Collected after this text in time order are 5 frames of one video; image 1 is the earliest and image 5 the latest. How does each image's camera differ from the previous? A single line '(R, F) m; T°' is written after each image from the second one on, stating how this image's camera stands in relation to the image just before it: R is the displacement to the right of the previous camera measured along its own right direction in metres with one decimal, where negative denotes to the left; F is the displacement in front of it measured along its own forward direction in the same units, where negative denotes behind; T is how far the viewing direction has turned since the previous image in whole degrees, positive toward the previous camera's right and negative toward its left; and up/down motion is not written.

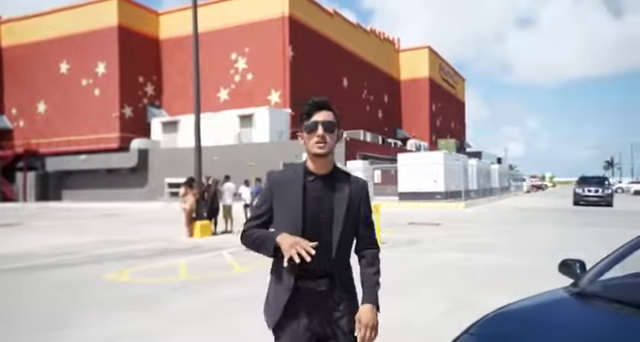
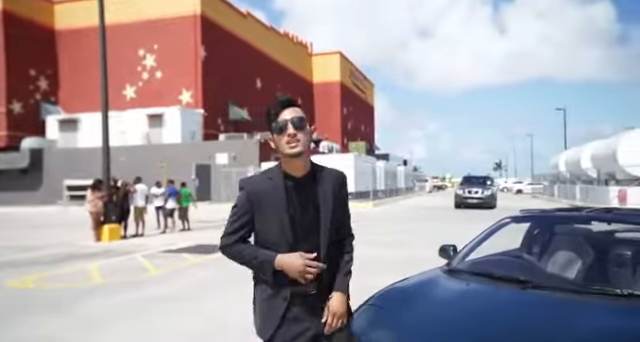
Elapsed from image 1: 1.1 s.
(-0.2, -0.4) m; +11°
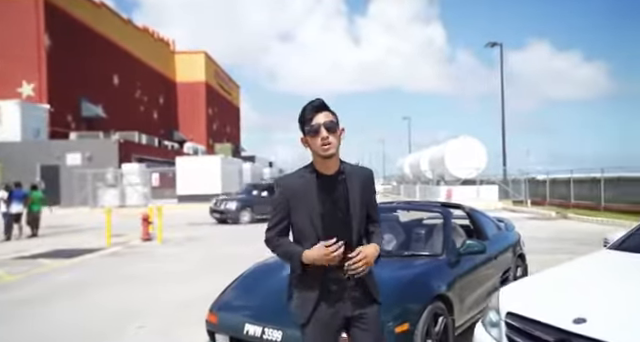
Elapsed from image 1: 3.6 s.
(-0.2, -1.0) m; +17°
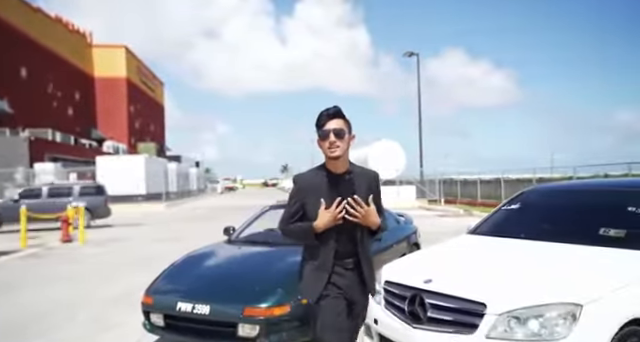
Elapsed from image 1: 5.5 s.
(0.0, -0.6) m; +9°
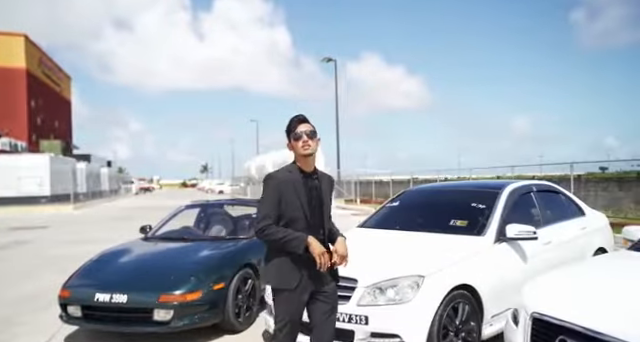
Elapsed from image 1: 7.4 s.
(+0.1, -0.5) m; +10°
